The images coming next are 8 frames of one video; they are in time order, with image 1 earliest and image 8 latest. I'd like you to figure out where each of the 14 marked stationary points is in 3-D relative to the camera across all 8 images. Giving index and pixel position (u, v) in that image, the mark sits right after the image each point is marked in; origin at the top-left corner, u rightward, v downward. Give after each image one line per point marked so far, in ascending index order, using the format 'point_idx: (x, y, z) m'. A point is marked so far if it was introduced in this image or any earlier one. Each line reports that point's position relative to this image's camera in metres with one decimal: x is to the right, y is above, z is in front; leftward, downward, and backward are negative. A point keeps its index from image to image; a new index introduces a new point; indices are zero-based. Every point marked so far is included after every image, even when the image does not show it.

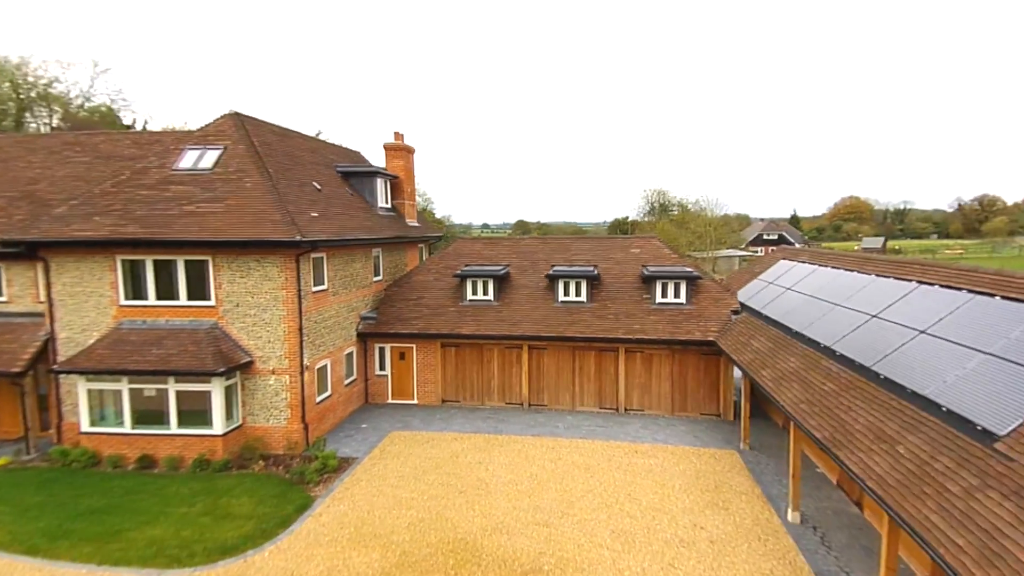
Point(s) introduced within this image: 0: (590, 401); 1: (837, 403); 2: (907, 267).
0: (+3.2, -4.6, +20.0) m
1: (+7.0, -2.5, +10.5) m
2: (+11.0, +0.5, +13.4) m
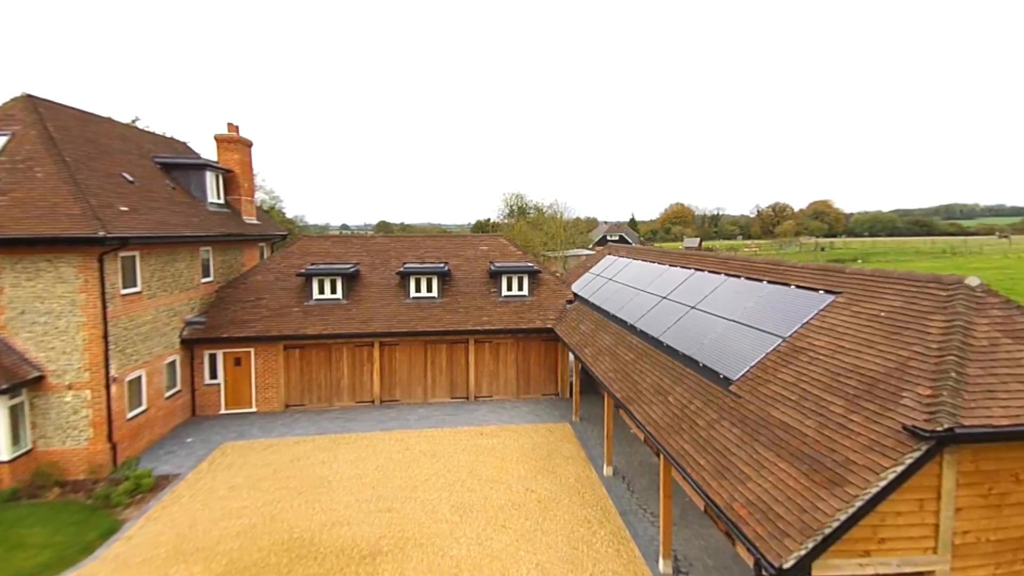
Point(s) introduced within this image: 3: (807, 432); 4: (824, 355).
0: (-3.0, -4.4, +20.6) m
1: (+3.1, -2.1, +12.5) m
2: (+6.1, +1.0, +16.4) m
3: (+4.3, -2.1, +7.1) m
4: (+5.2, -1.1, +8.2) m
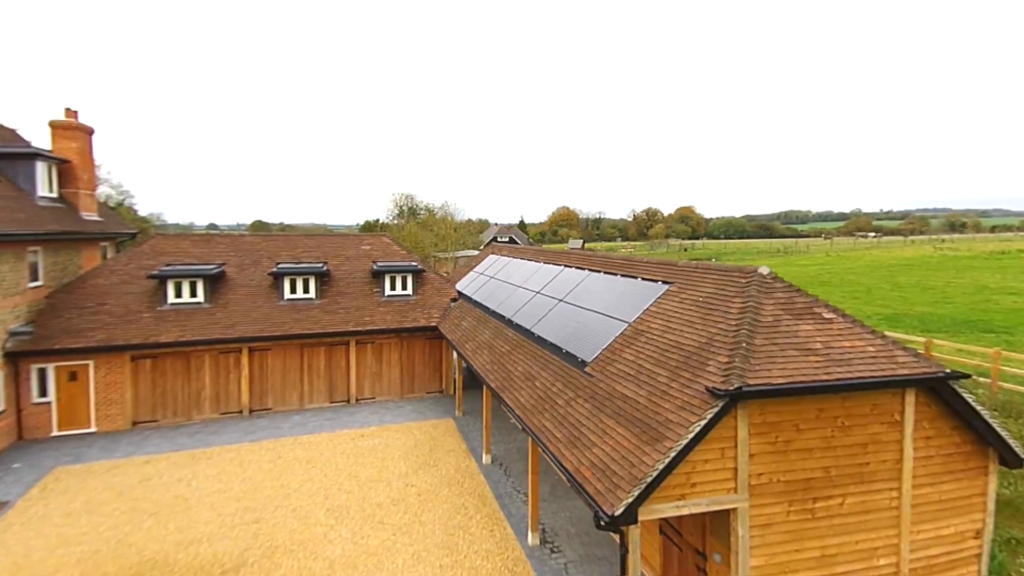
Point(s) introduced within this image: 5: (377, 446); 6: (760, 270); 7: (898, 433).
0: (-7.8, -4.4, +19.8) m
1: (-0.1, -1.9, +13.2) m
2: (+1.9, +1.2, +17.7) m
3: (+2.2, -1.9, +8.2) m
4: (+2.8, -0.9, +9.5) m
5: (-4.4, -5.1, +15.7) m
6: (+4.6, +0.3, +9.1) m
7: (+5.9, -2.2, +7.4) m
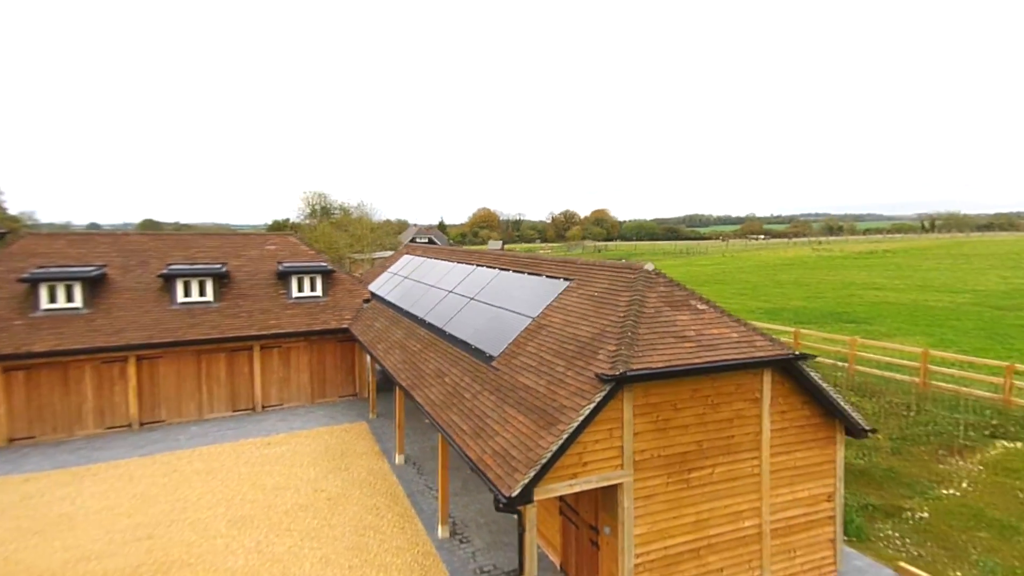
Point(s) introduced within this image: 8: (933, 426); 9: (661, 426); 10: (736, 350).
0: (-11.2, -4.5, +18.6) m
1: (-2.6, -1.9, +13.3) m
2: (-1.3, +1.2, +18.1) m
3: (+0.5, -1.8, +8.7) m
4: (+0.9, -0.8, +10.1) m
5: (-7.1, -5.1, +15.1) m
6: (+2.7, +0.4, +10.0) m
7: (+4.3, -2.1, +8.6) m
8: (+9.9, -3.3, +11.4) m
9: (+2.5, -2.3, +8.1) m
10: (+3.9, -1.1, +8.5) m
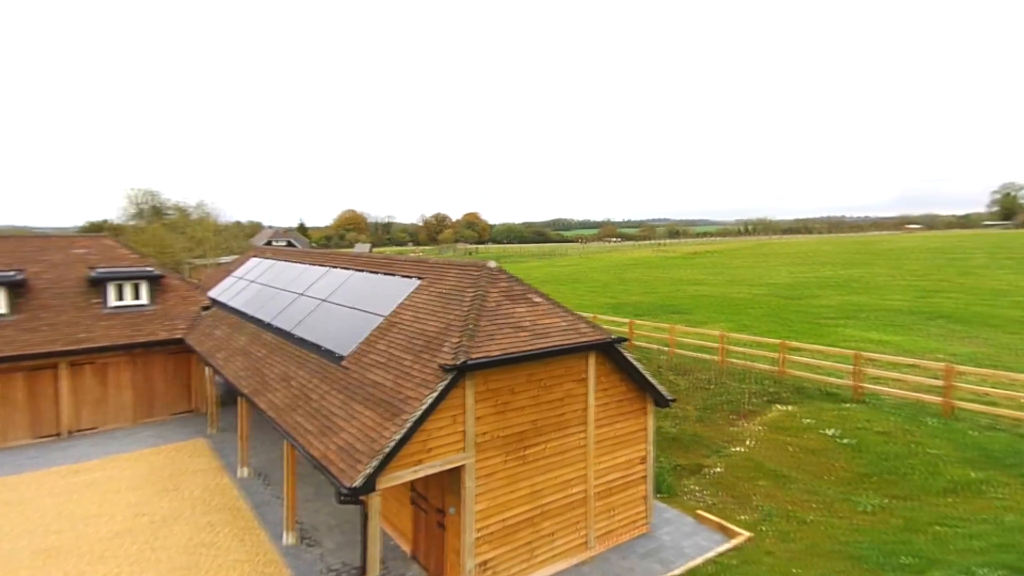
0: (-16.0, -4.8, +15.7) m
1: (-6.4, -2.0, +12.7) m
2: (-6.5, +1.1, +17.6) m
3: (-2.3, -1.8, +9.0) m
4: (-2.2, -0.8, +10.4) m
5: (-11.2, -5.3, +13.2) m
6: (-0.5, +0.5, +10.9) m
7: (+1.4, -2.0, +9.8) m
8: (+6.1, -3.1, +13.9) m
9: (-0.2, -2.2, +8.9) m
10: (+1.0, -1.0, +9.7) m
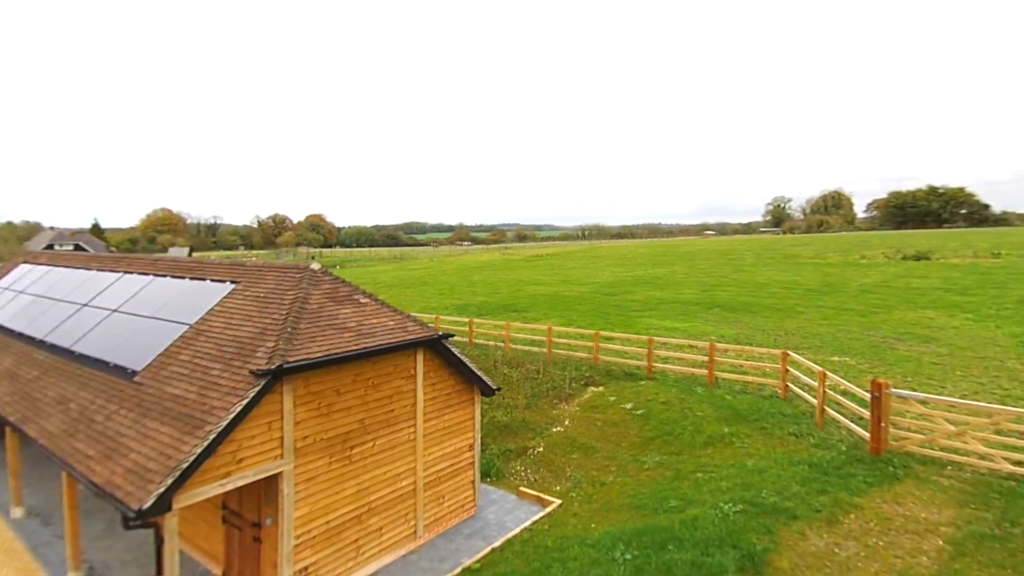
0: (-20.4, -5.3, +10.7) m
1: (-10.5, -2.2, +10.7) m
2: (-12.1, +0.9, +15.4) m
3: (-5.5, -1.8, +8.3) m
4: (-5.9, -0.9, +9.7) m
5: (-15.1, -5.6, +9.8) m
6: (-4.4, +0.5, +10.6) m
7: (-2.1, -2.0, +10.2) m
8: (+1.2, -3.0, +15.5) m
9: (-3.4, -2.2, +8.8) m
10: (-2.5, -0.9, +9.9) m
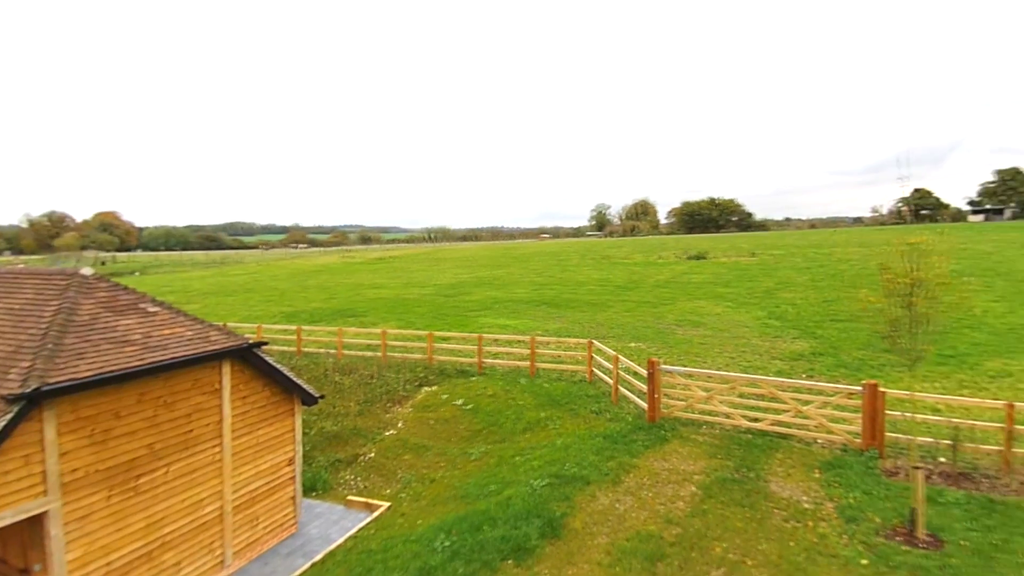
0: (-23.2, -6.0, +4.3) m
1: (-13.8, -2.6, +7.2) m
2: (-16.8, +0.4, +11.3) m
3: (-8.3, -2.1, +6.5) m
4: (-9.1, -1.1, +7.7) m
5: (-17.8, -6.1, +5.0) m
6: (-8.0, +0.3, +9.0) m
7: (-5.7, -2.1, +9.3) m
8: (-4.0, -3.1, +15.3) m
9: (-6.5, -2.4, +7.6) m
10: (-5.9, -1.1, +8.9) m
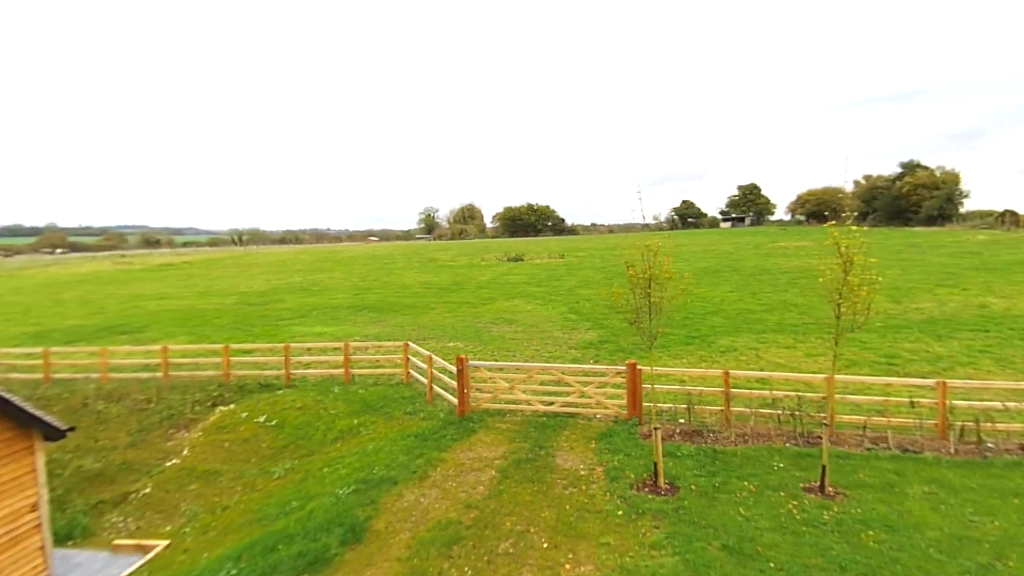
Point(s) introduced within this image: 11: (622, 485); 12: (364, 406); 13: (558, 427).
0: (-23.8, -6.7, -3.3) m
1: (-16.0, -3.0, +2.5) m
2: (-20.2, -0.2, +5.3) m
3: (-10.5, -2.4, +3.6) m
4: (-11.7, -1.5, +4.5) m
5: (-18.9, -6.7, -0.9) m
6: (-11.2, -0.1, +6.1) m
7: (-9.0, -2.4, +7.1) m
8: (-9.4, -3.3, +13.3) m
9: (-9.2, -2.6, +5.2) m
10: (-9.1, -1.4, +6.6) m
11: (+1.8, -3.3, +8.1) m
12: (-3.7, -3.0, +12.4) m
13: (+1.0, -2.9, +10.3) m
